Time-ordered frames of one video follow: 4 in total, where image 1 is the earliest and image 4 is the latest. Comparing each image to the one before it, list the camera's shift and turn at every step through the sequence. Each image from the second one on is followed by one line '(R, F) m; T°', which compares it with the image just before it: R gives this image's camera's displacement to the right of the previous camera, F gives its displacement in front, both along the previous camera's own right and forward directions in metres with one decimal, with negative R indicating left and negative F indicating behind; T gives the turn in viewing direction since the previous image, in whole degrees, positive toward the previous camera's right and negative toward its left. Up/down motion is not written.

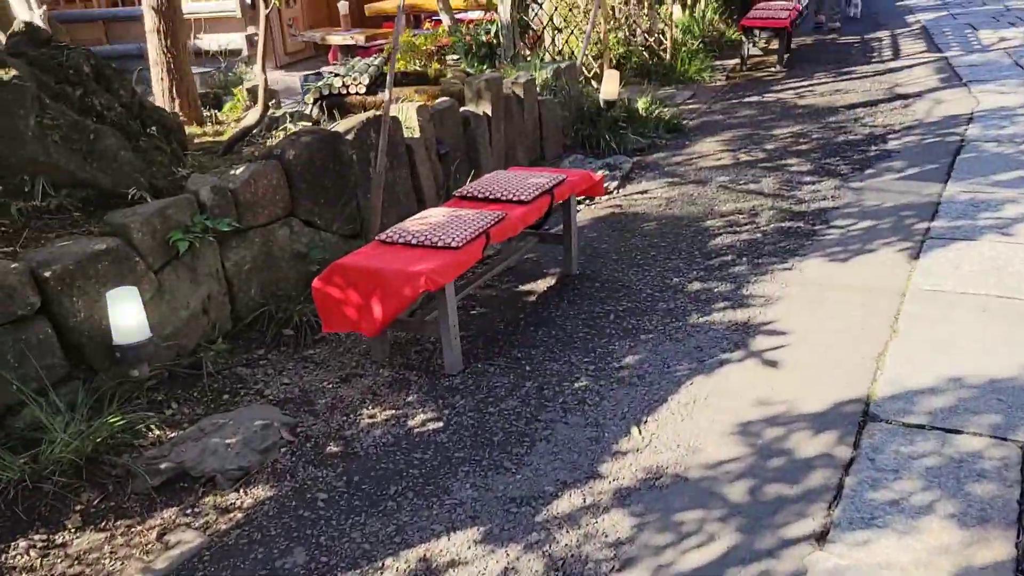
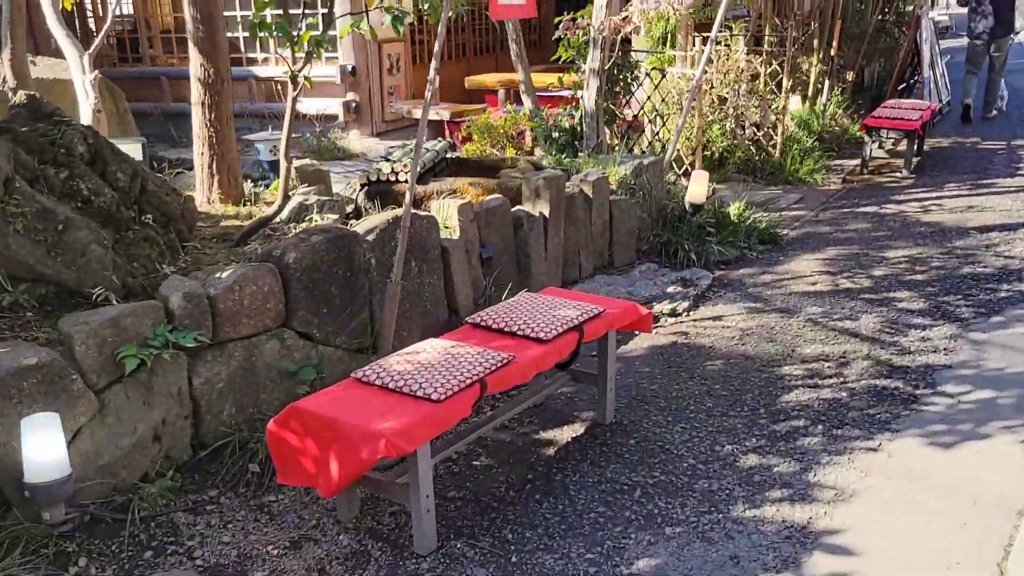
(+0.4, +0.7) m; -8°
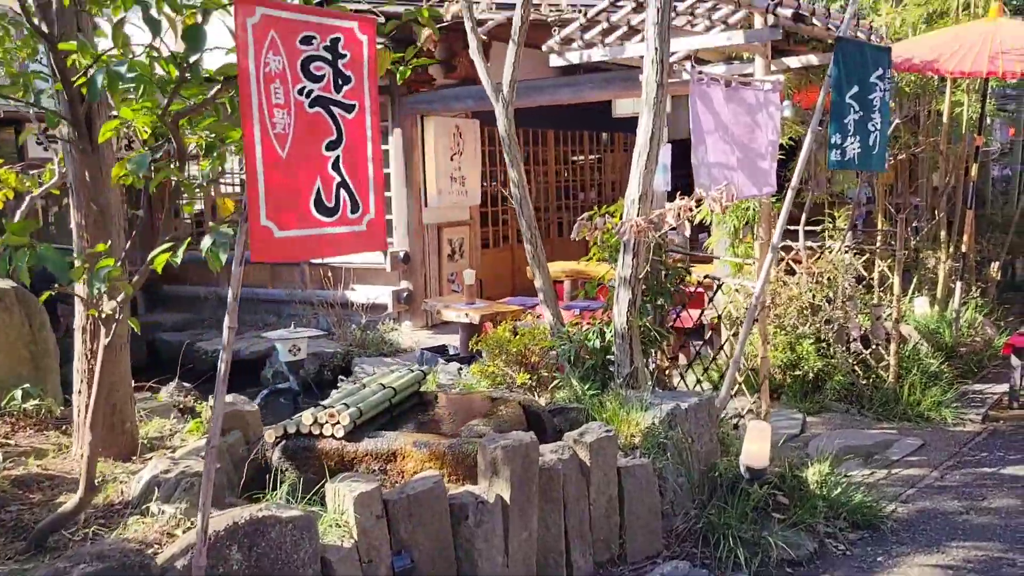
(+0.8, +1.6) m; -9°
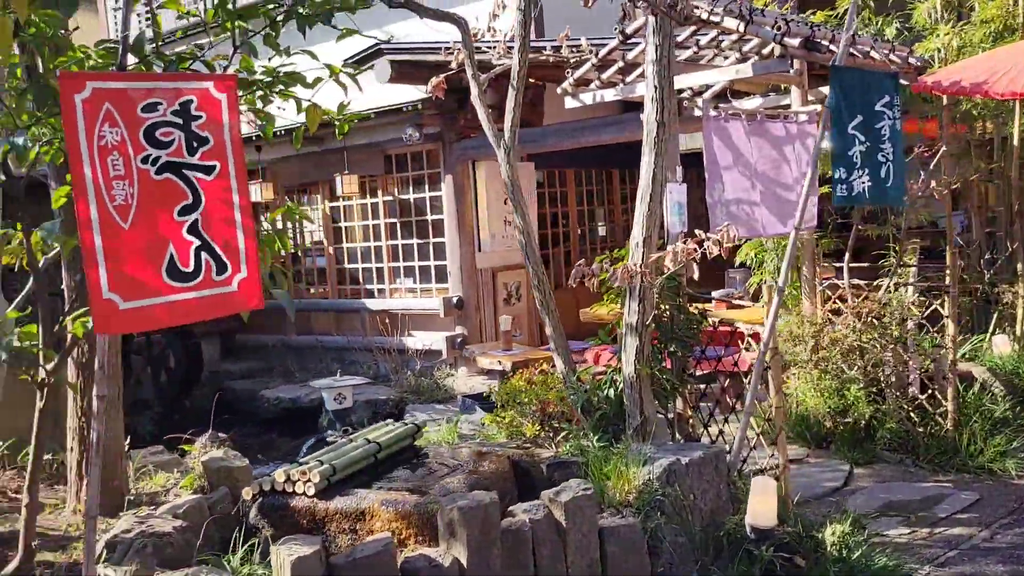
(+0.6, +0.2) m; -7°
